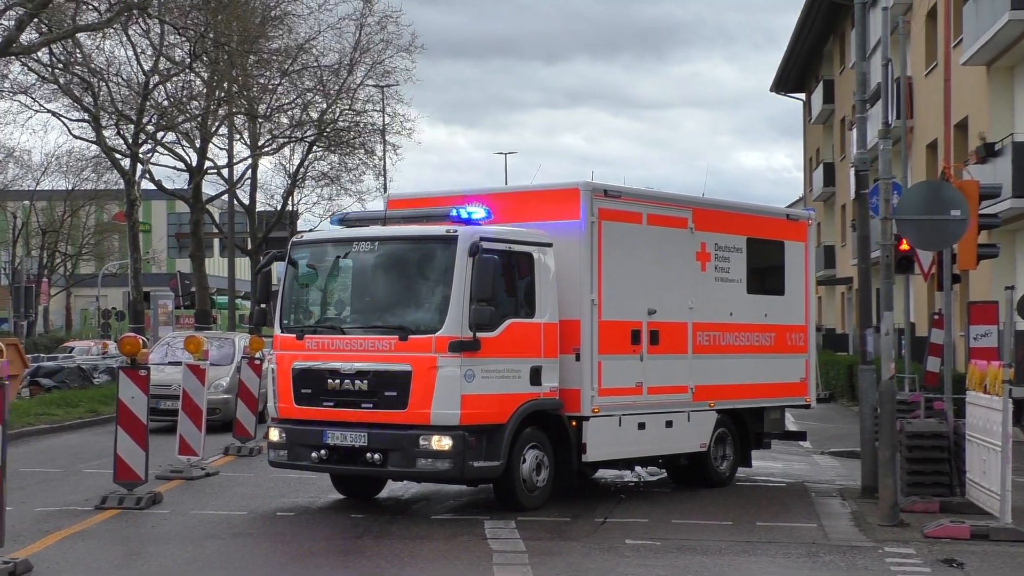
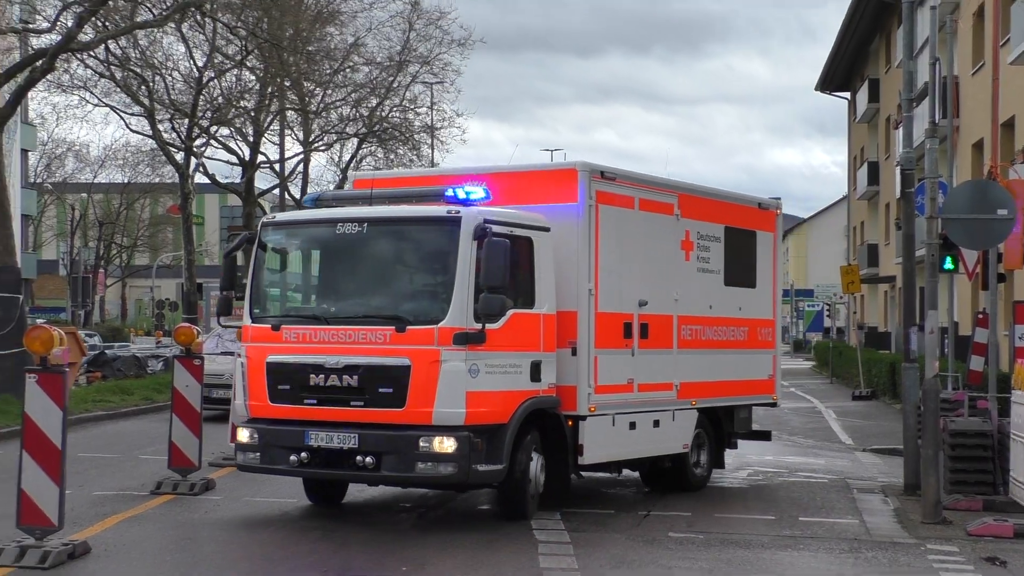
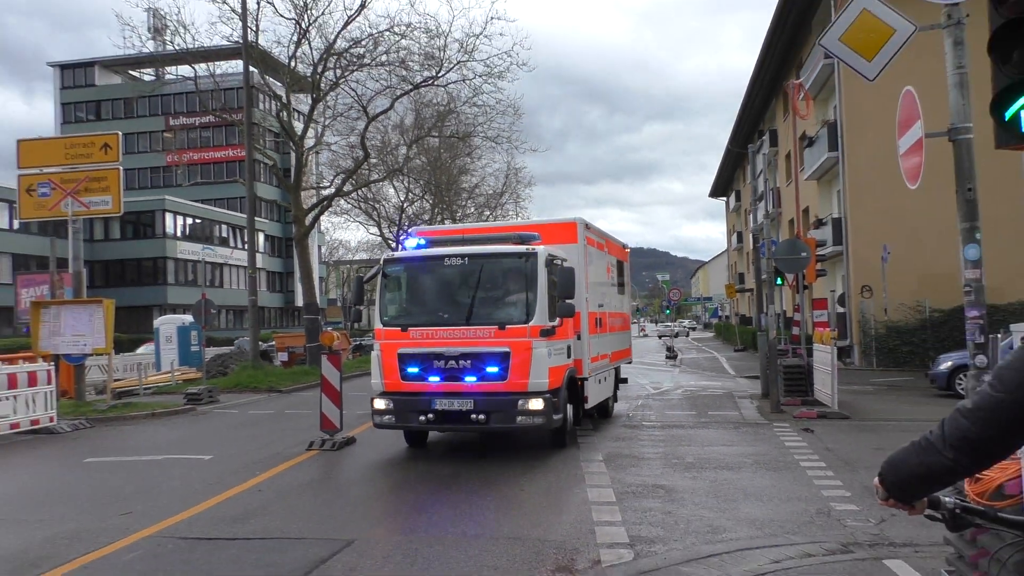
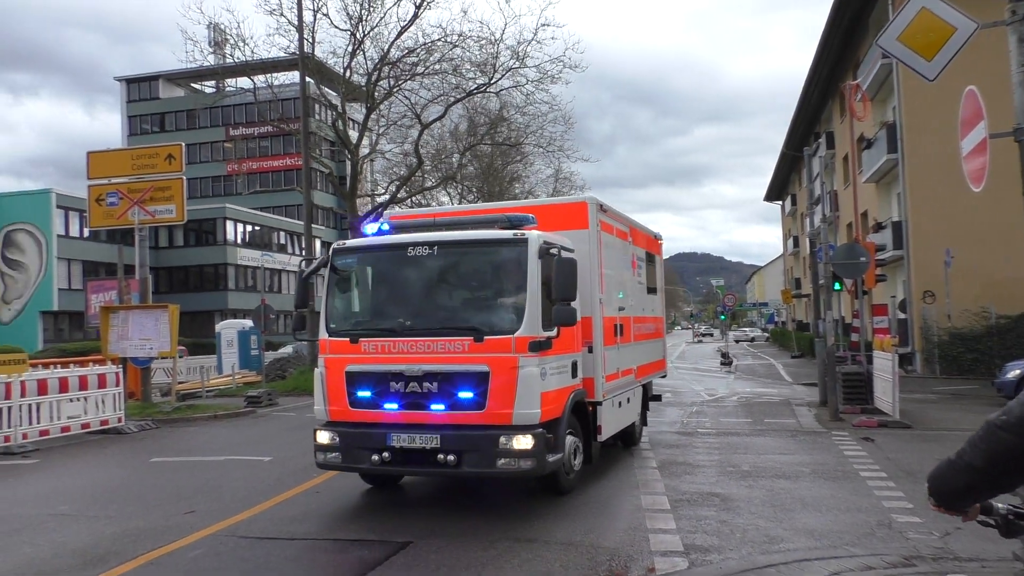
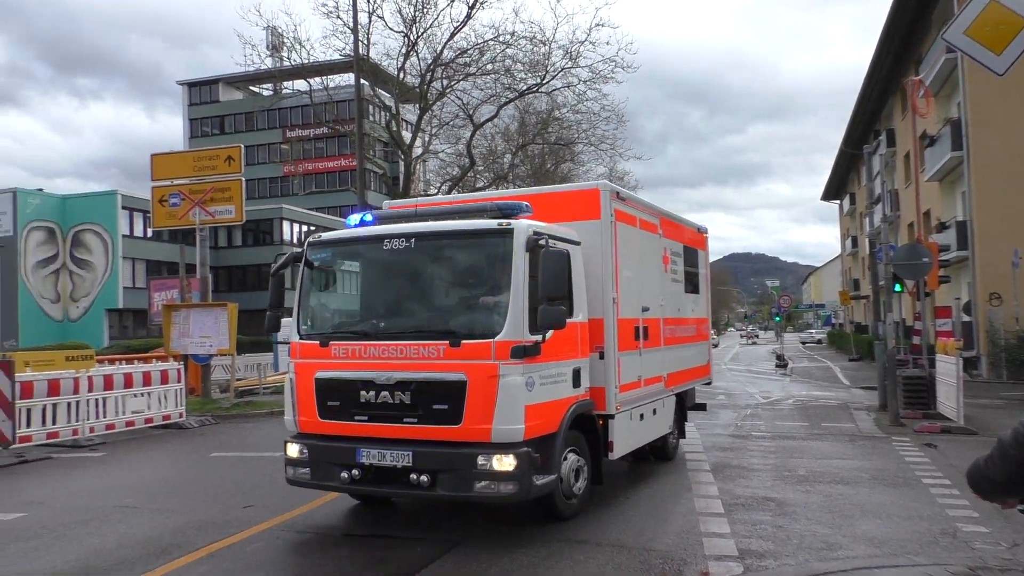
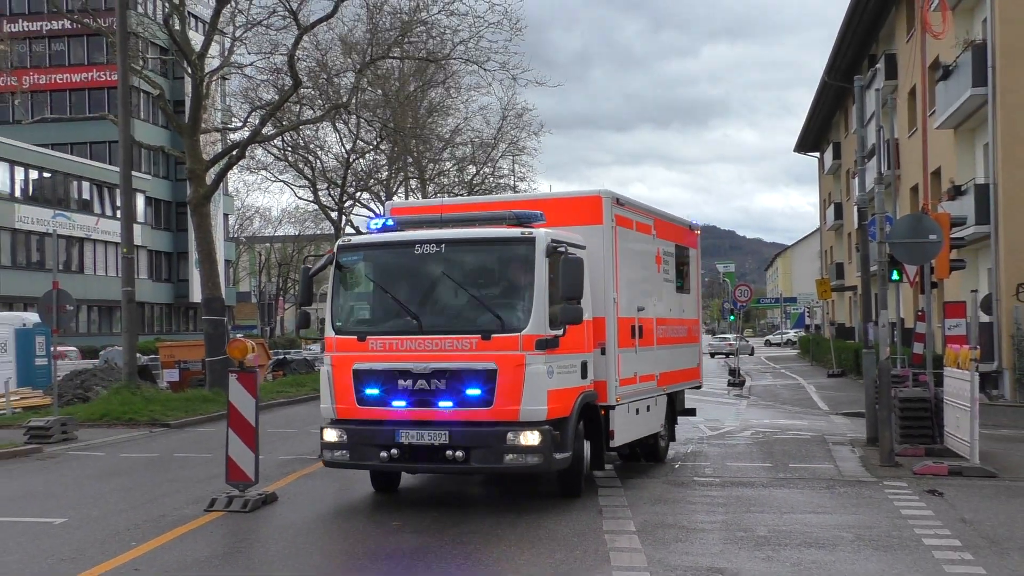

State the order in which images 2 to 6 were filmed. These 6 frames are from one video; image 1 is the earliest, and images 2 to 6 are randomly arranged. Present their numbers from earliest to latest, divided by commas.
2, 6, 3, 4, 5
